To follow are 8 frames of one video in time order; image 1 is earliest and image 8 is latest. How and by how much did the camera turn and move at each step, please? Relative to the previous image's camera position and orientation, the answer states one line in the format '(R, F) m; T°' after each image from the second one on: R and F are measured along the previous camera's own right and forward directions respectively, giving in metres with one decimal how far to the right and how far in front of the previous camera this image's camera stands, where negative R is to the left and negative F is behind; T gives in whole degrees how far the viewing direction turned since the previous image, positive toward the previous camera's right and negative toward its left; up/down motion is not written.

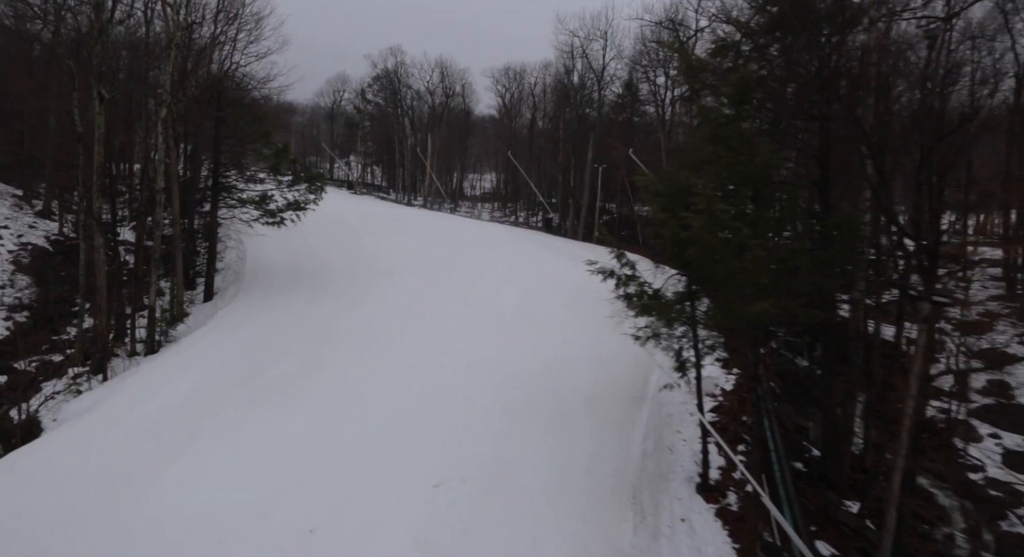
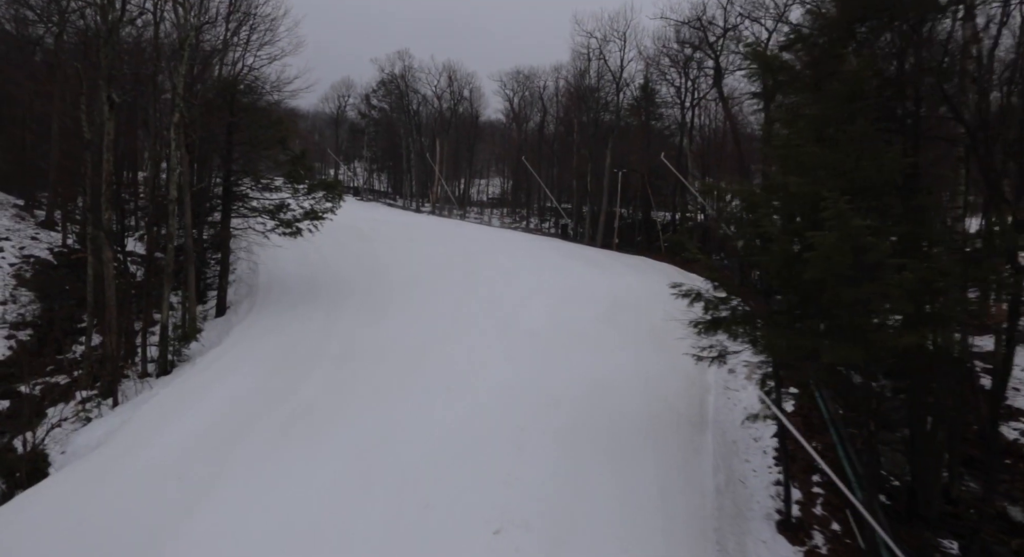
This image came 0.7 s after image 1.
(-0.8, +0.9) m; 0°
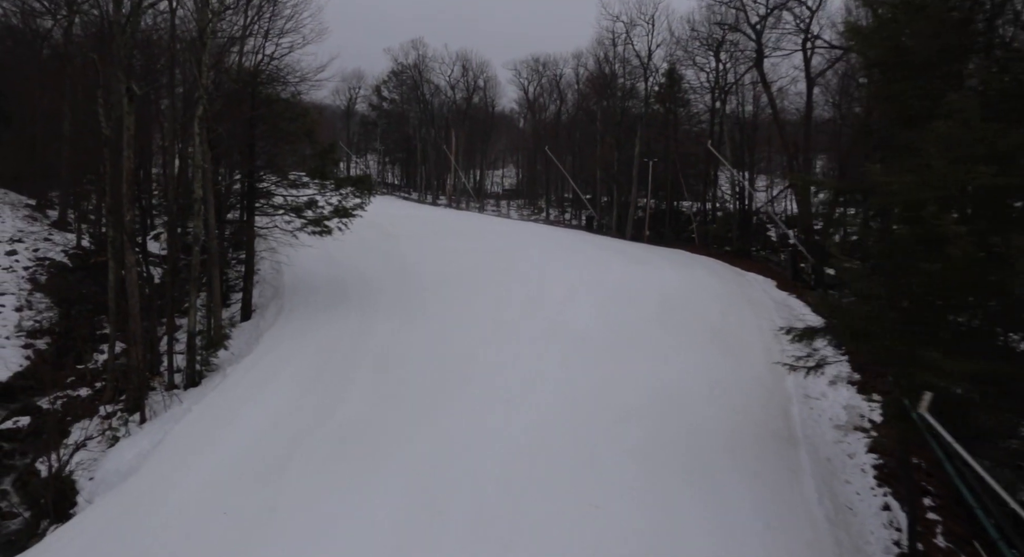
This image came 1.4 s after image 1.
(-0.9, +1.0) m; -1°
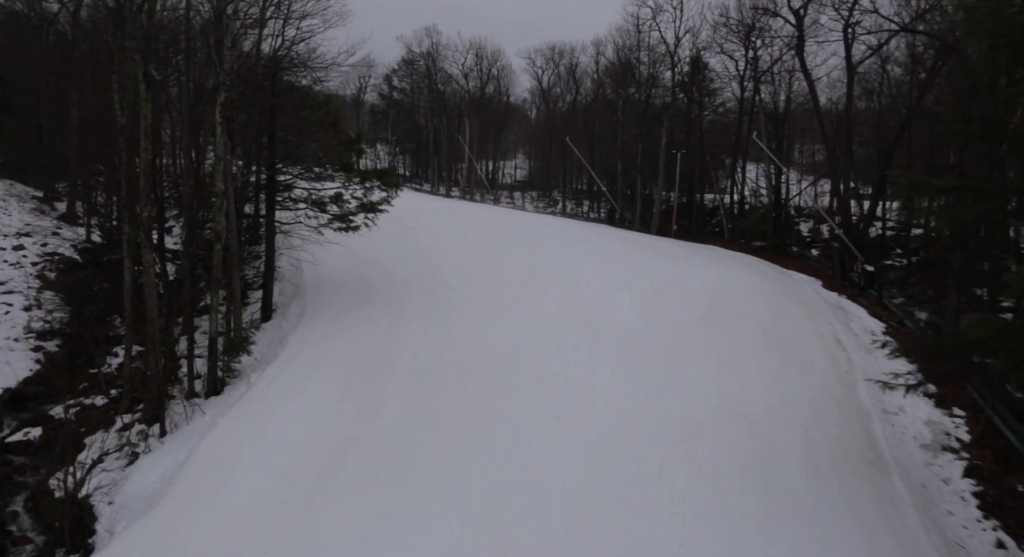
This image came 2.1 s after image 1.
(-0.8, +0.9) m; 0°
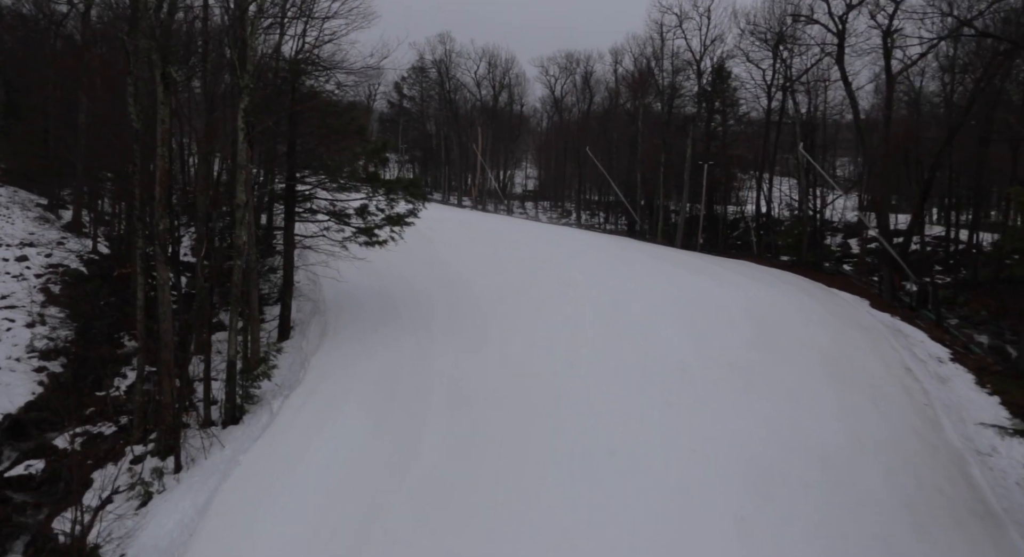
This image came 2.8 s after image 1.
(-0.8, +1.0) m; 0°
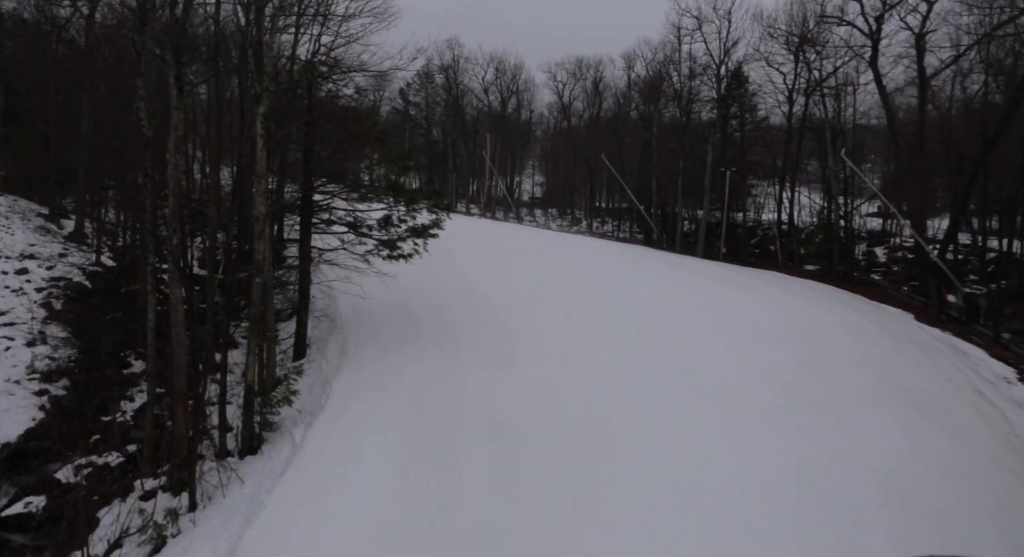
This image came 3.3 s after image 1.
(-0.7, +0.8) m; 0°
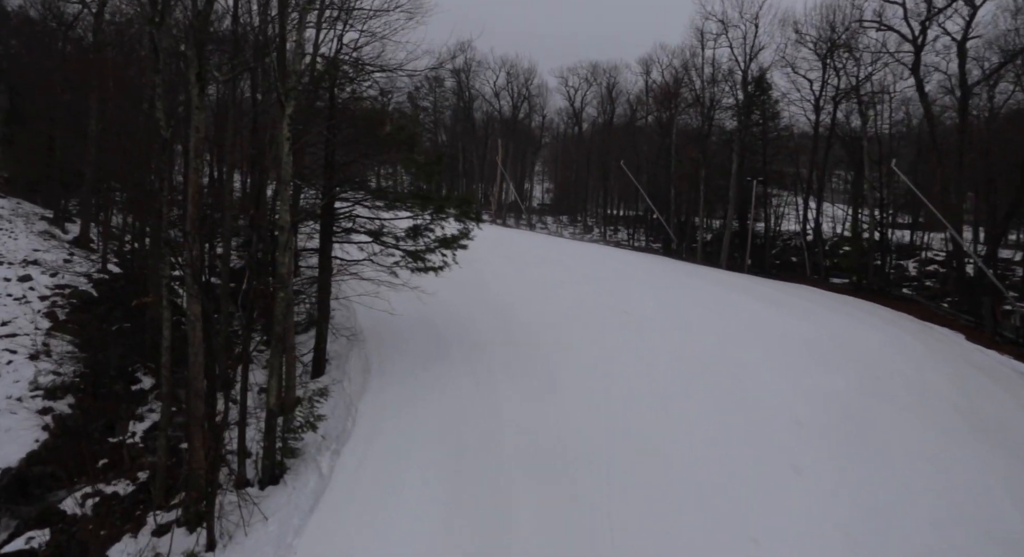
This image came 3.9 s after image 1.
(-0.7, +0.8) m; 0°
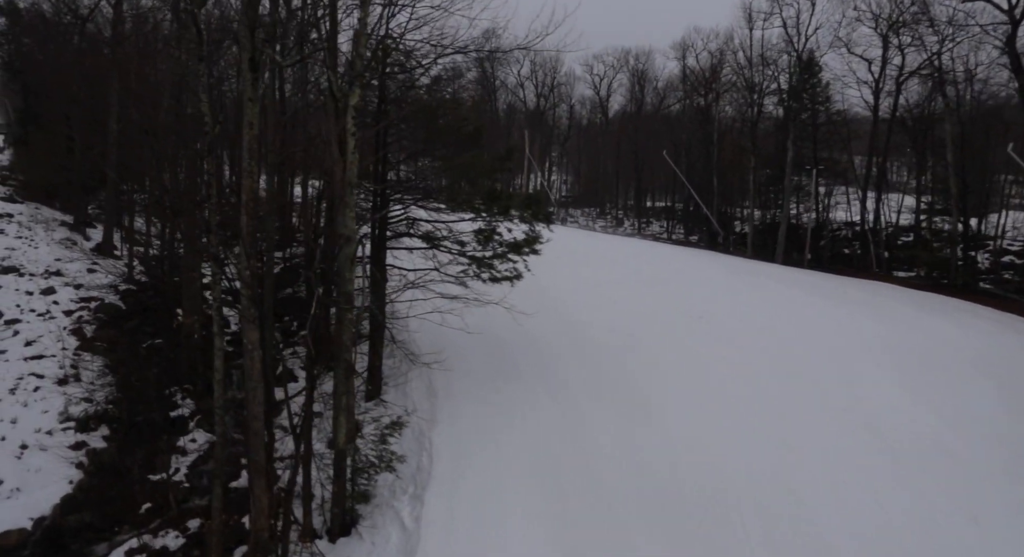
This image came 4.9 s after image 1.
(-1.2, +1.4) m; -1°
